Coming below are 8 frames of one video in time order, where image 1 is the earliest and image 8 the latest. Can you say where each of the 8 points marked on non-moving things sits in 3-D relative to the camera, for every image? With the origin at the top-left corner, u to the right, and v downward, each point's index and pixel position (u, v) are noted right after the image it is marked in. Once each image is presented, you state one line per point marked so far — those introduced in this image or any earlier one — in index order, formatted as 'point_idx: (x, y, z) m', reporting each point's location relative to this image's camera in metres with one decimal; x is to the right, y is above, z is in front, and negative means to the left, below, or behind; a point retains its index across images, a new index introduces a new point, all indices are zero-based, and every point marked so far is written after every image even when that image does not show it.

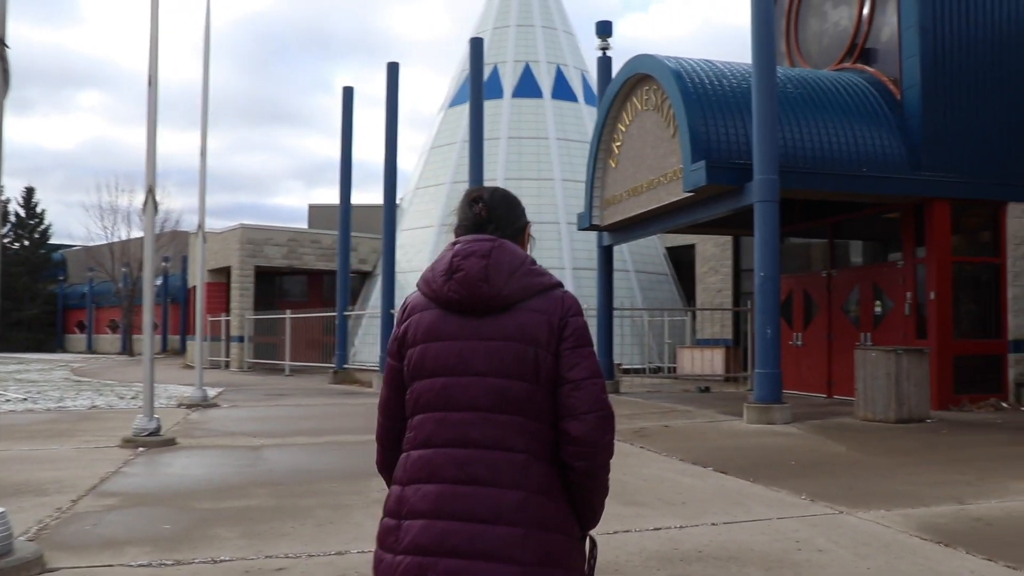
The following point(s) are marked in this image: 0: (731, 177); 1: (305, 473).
0: (+2.6, +1.3, +11.8) m
1: (-1.6, -1.4, +7.6) m
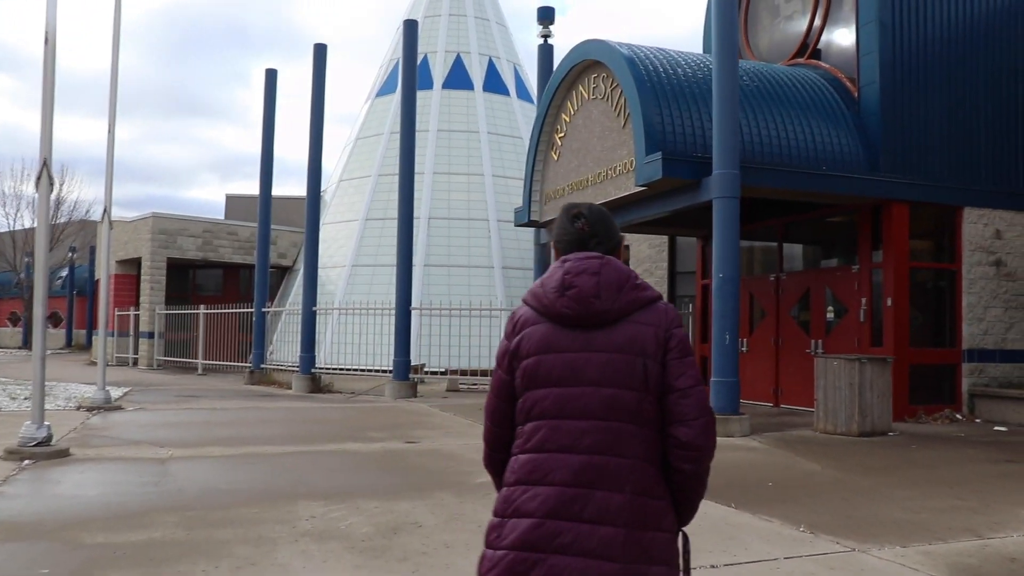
0: (+1.9, +1.3, +11.0) m
1: (-1.9, -1.3, +6.6) m
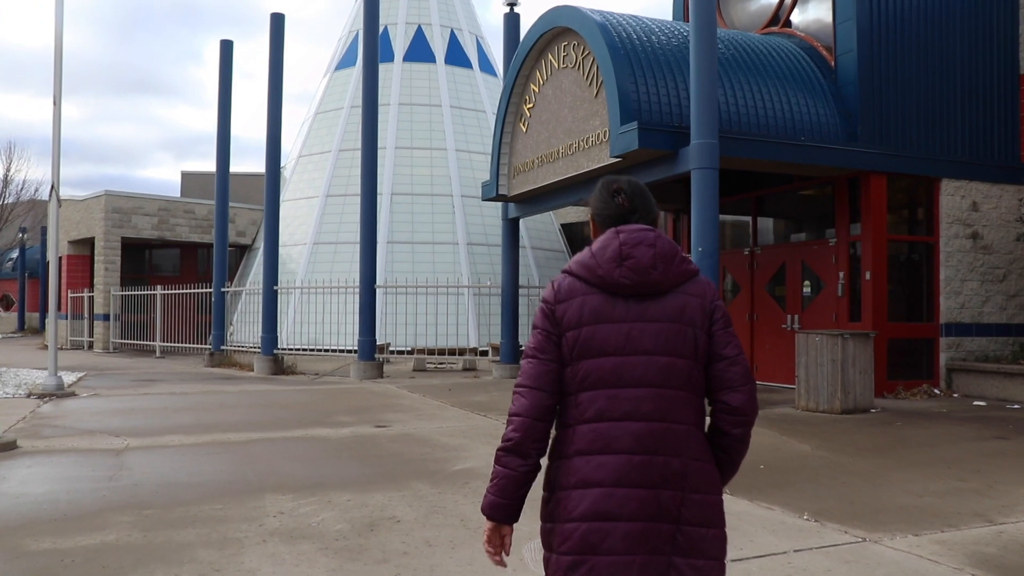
0: (+1.6, +1.5, +10.7) m
1: (-2.0, -1.2, +6.1) m
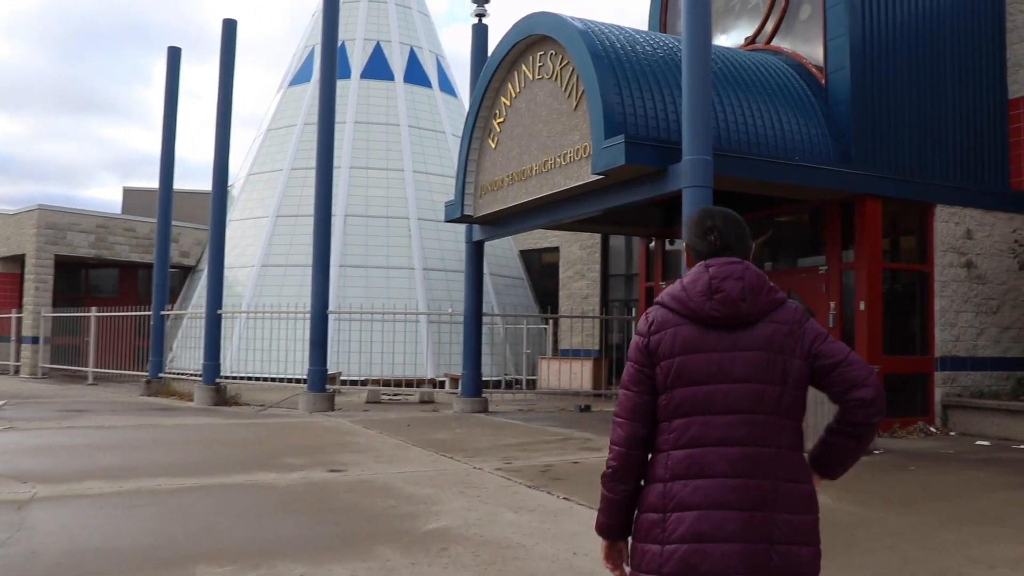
0: (+1.4, +1.3, +9.7) m
1: (-2.1, -1.3, +5.0) m
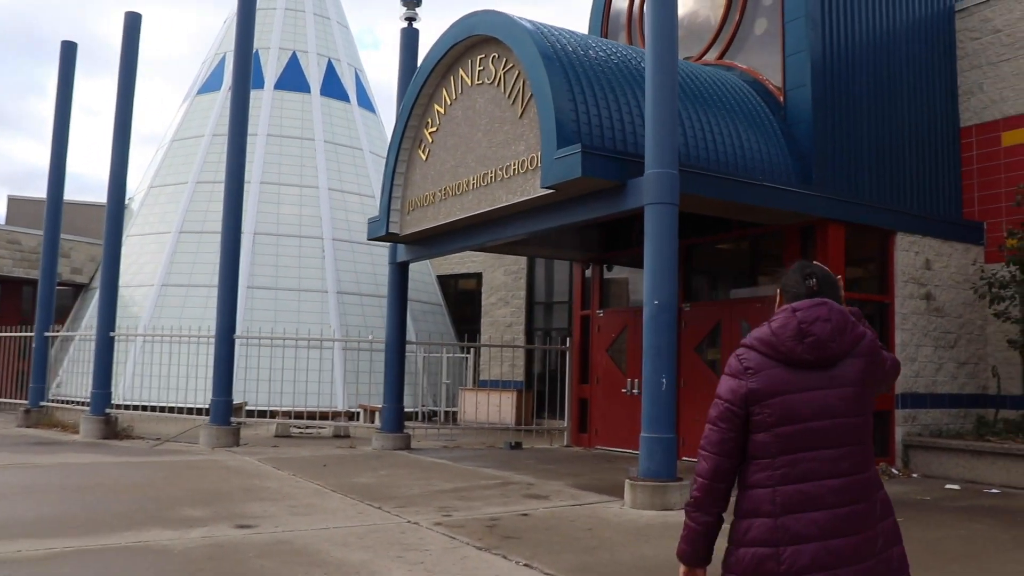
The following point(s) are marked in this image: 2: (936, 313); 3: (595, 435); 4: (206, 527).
0: (+0.9, +1.0, +8.8) m
1: (-2.2, -1.4, +3.6) m
2: (+4.9, -0.3, +11.7) m
3: (+1.1, -2.1, +14.1) m
4: (-2.1, -1.6, +6.8) m
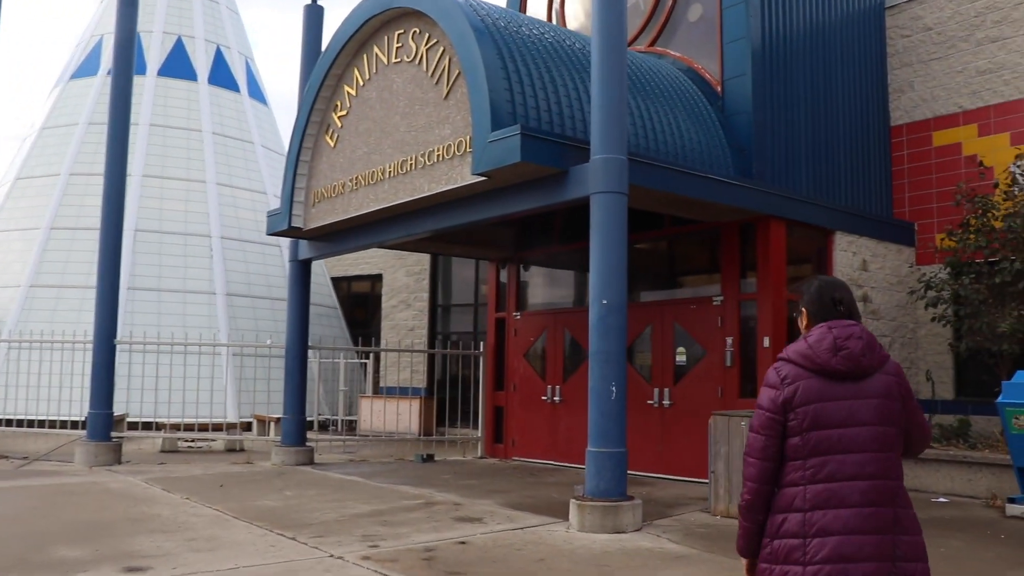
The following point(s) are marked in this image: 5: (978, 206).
0: (+0.3, +1.0, +7.9) m
1: (-2.1, -1.3, +2.5) m
2: (+4.0, -0.3, +11.3) m
3: (0.0, -2.1, +13.3) m
4: (-2.4, -1.6, +5.6) m
5: (+4.8, +0.8, +10.3) m
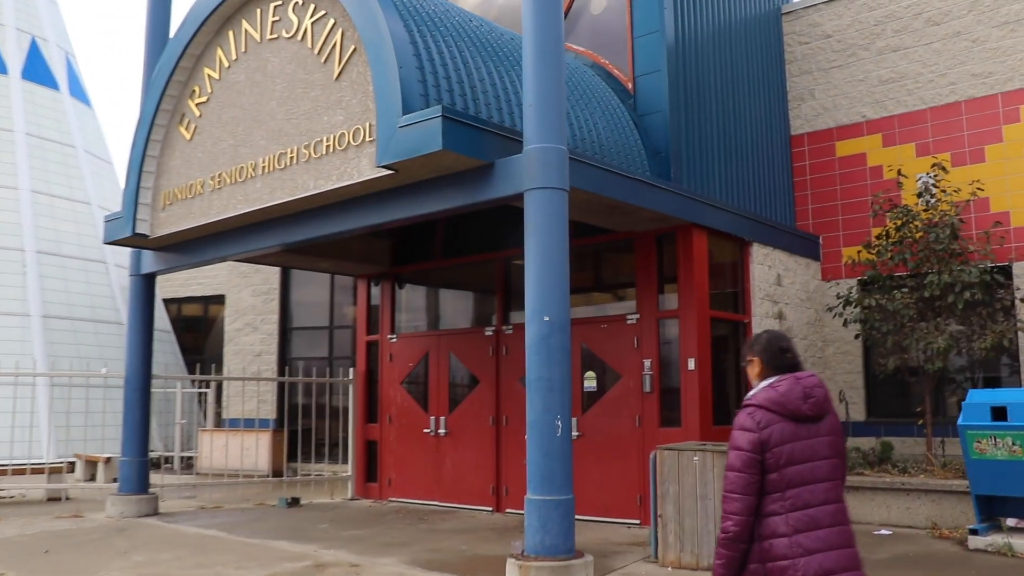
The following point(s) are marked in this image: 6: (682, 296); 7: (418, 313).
0: (-0.2, +0.9, +6.6) m
1: (-1.7, -1.3, +0.8) m
2: (+2.9, -0.5, +10.5) m
3: (-1.4, -2.3, +11.8) m
4: (-2.5, -1.6, +3.9) m
5: (+3.8, +0.7, +9.8) m
6: (+1.5, -0.1, +9.1) m
7: (-1.1, -0.3, +11.8) m
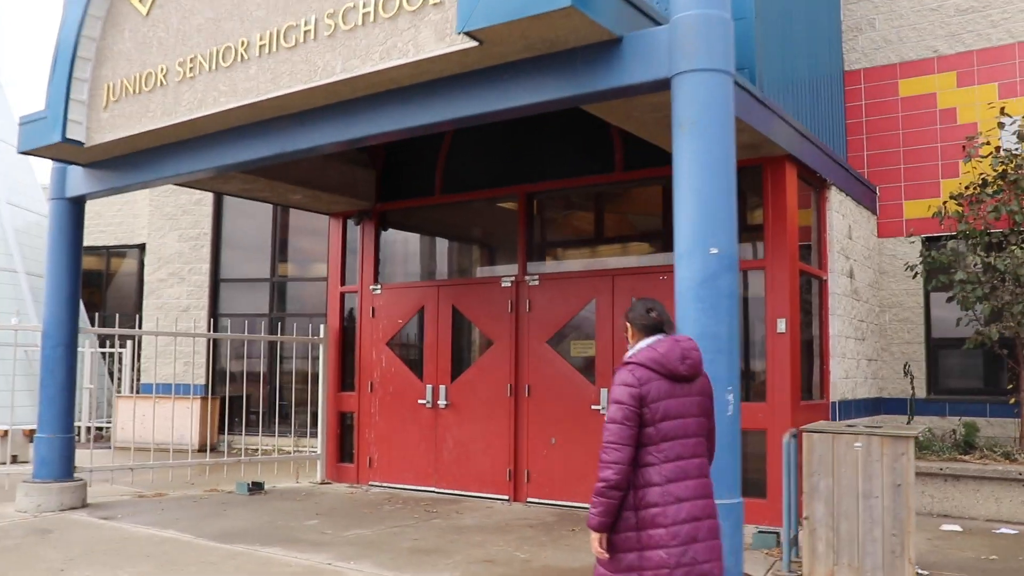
0: (+0.4, +1.3, +4.7) m
1: (-0.5, -1.1, -1.2) m
2: (+3.0, -0.1, +9.0) m
3: (-1.4, -1.7, +9.8) m
4: (-1.6, -1.3, +1.8) m
5: (+4.0, +1.1, +8.3) m
6: (+1.9, +0.3, +7.4) m
7: (-1.0, +0.3, +9.8) m
